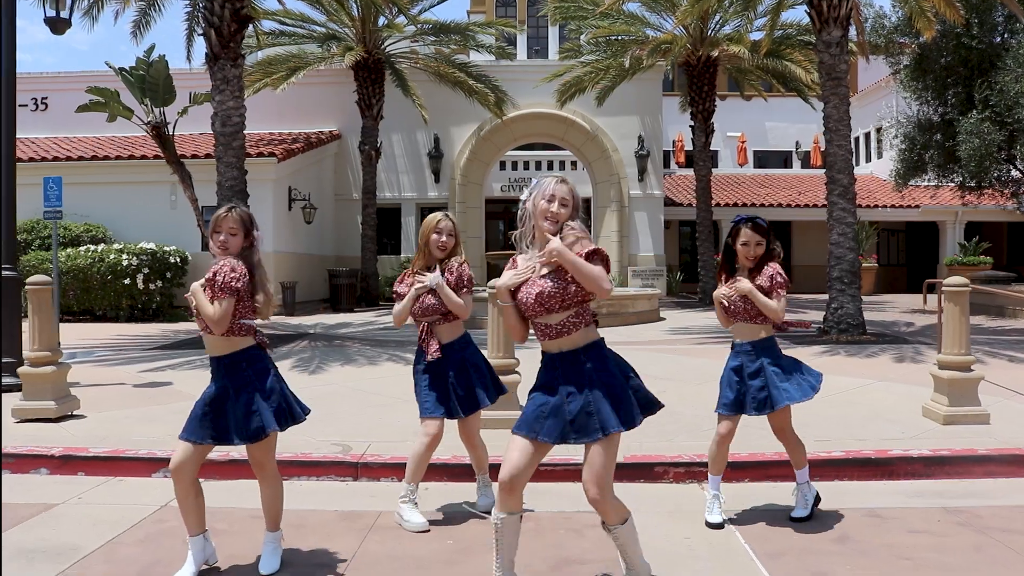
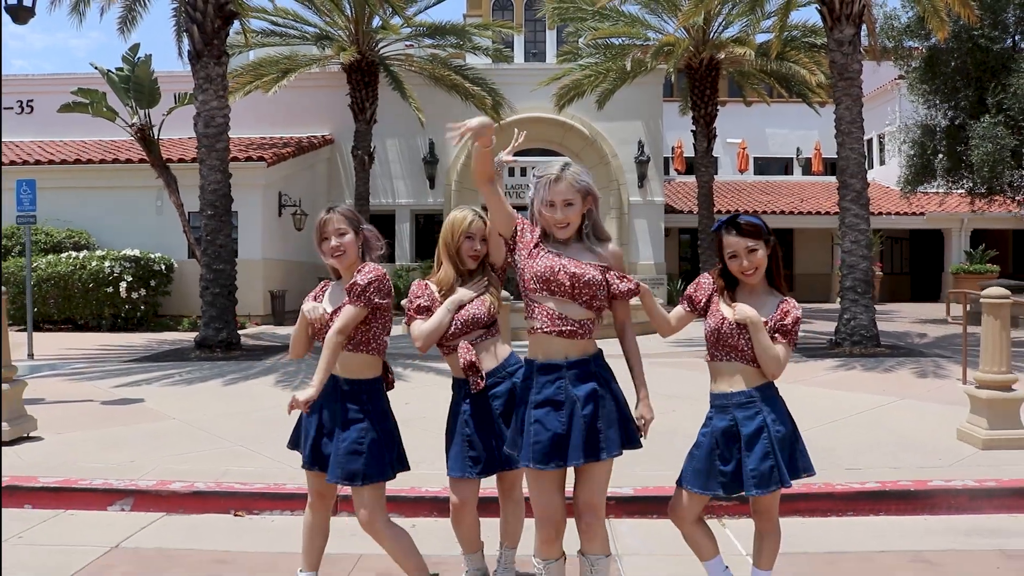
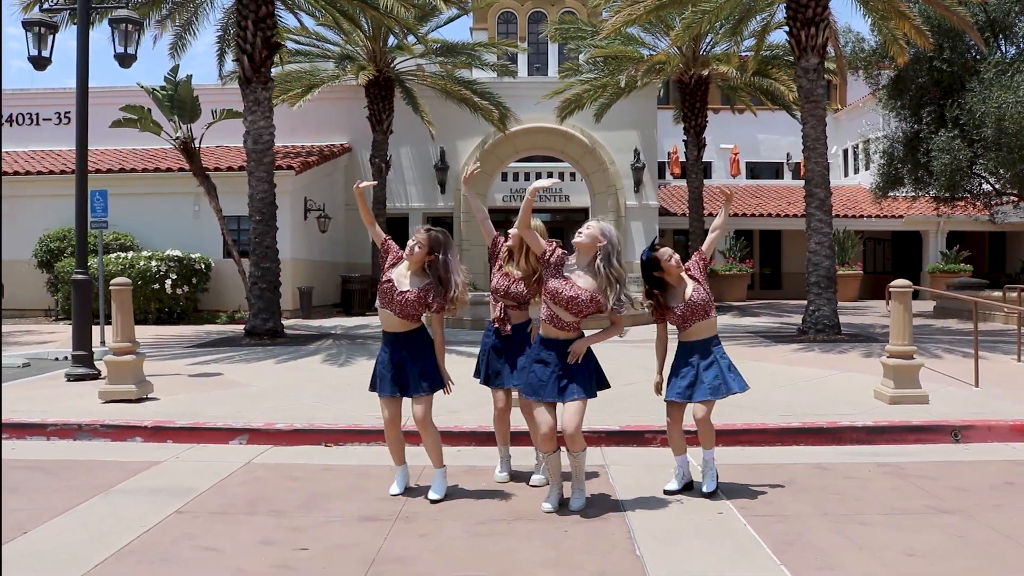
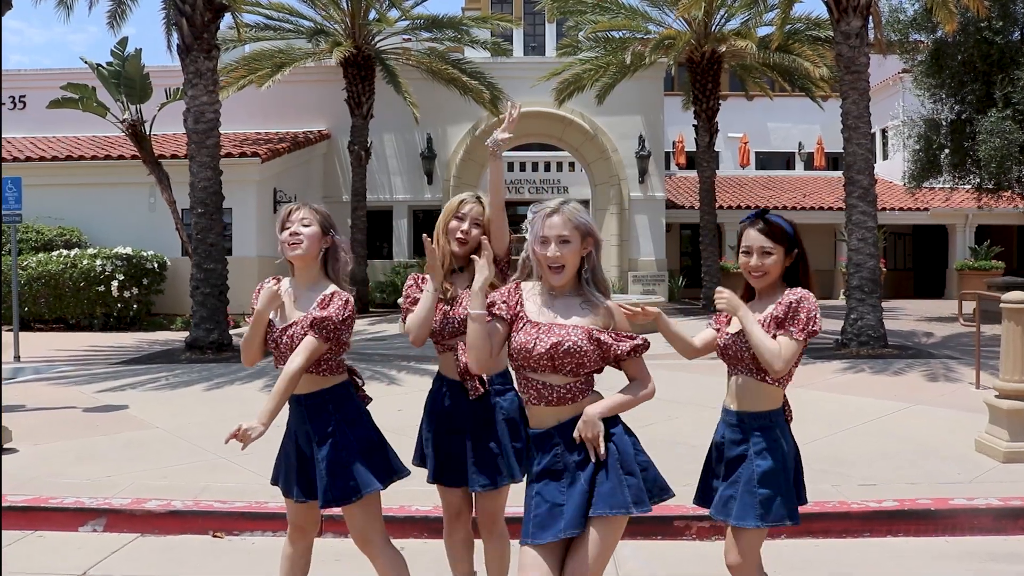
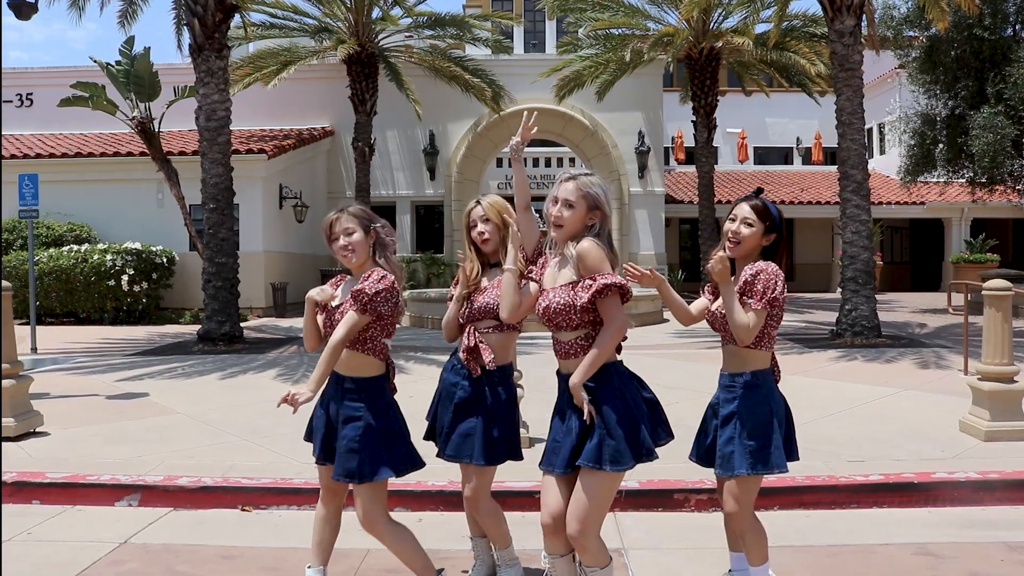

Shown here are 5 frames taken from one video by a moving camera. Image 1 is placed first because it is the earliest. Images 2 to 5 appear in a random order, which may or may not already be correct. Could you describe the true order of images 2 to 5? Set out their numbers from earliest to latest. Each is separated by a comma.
3, 5, 4, 2
